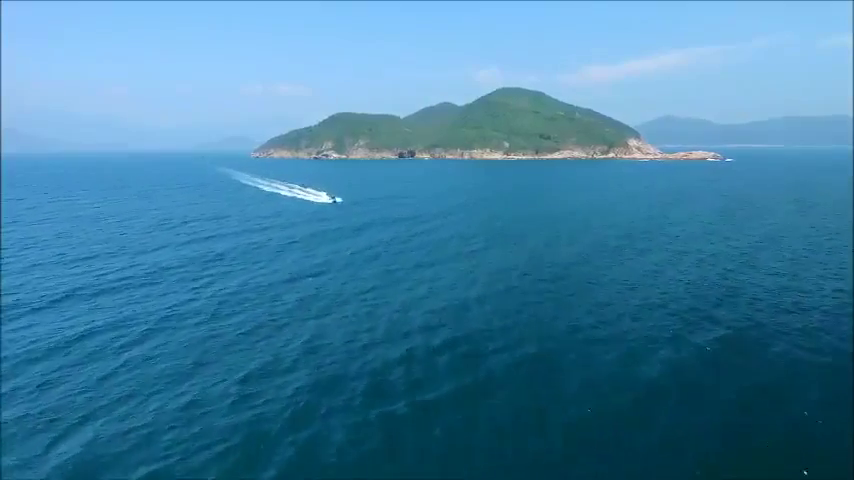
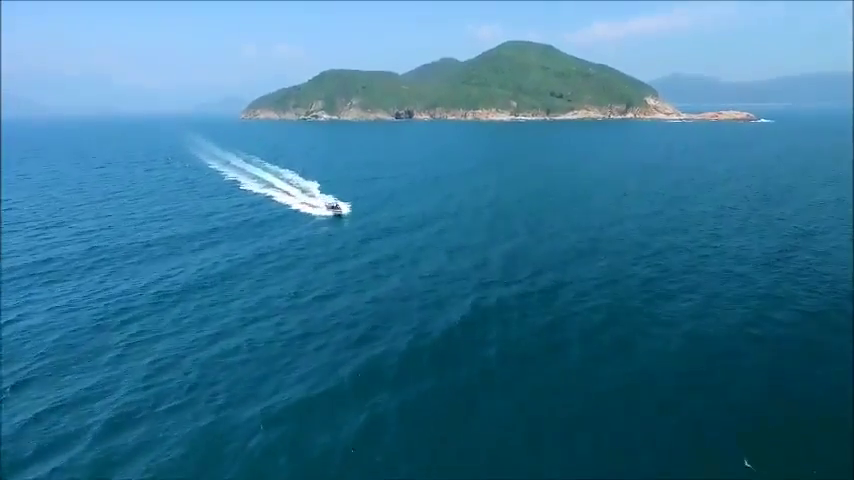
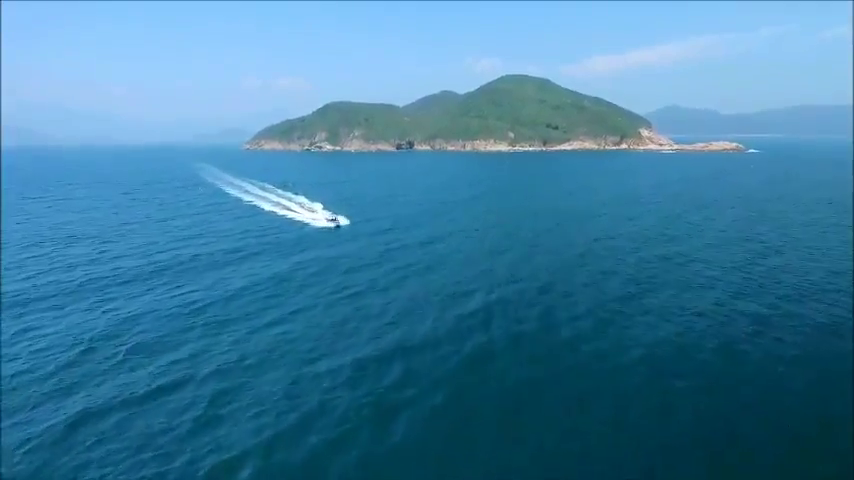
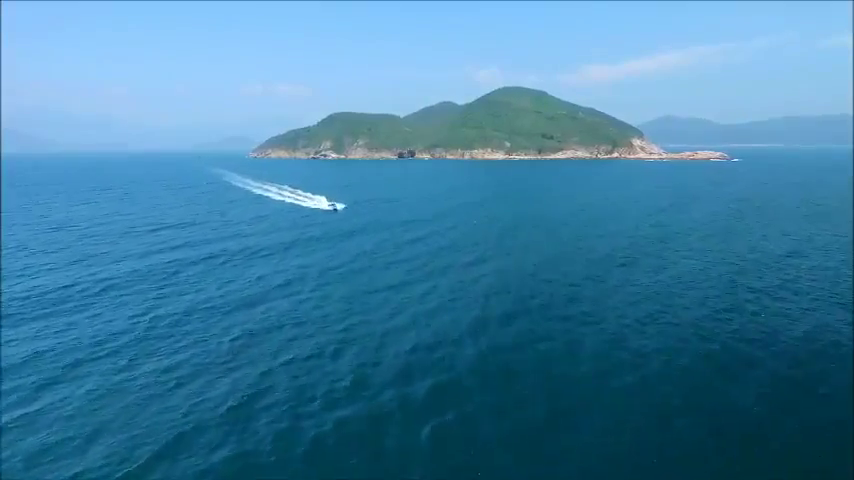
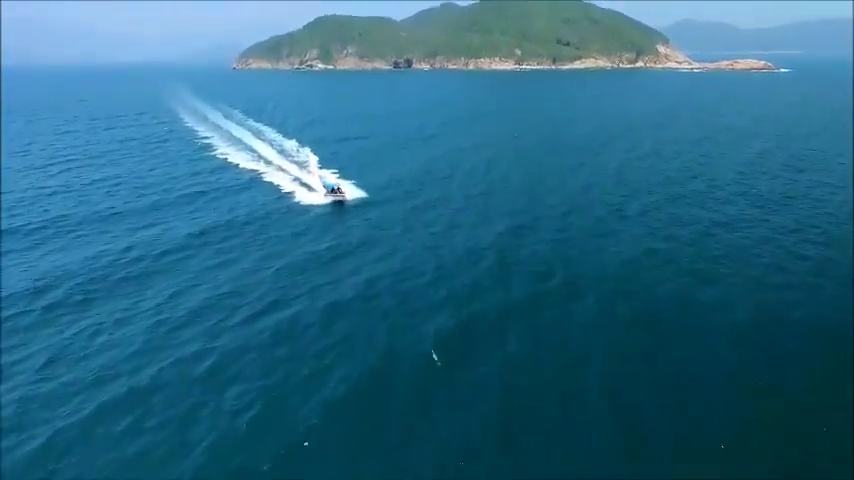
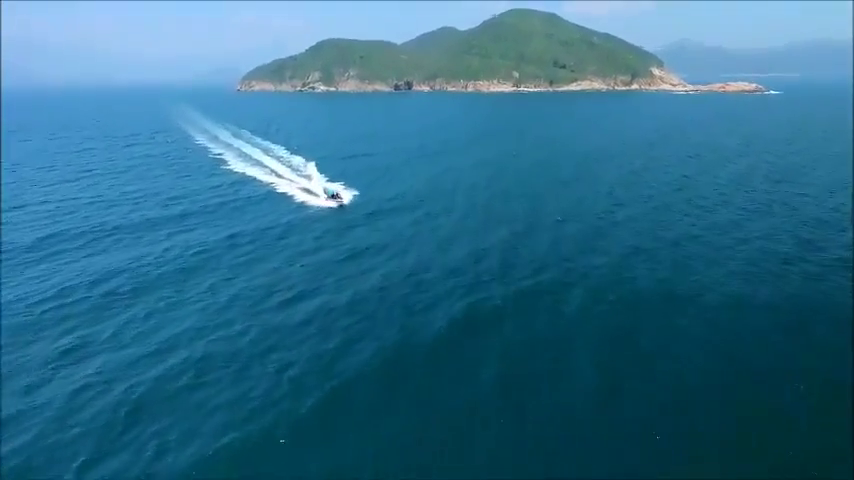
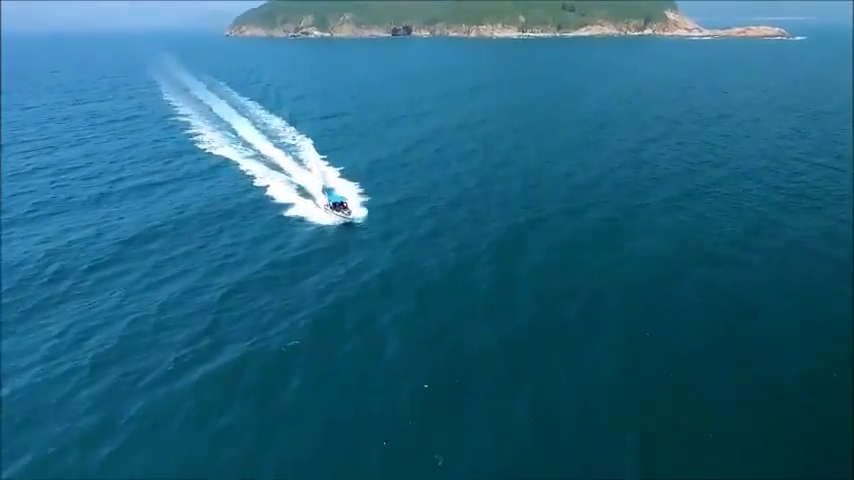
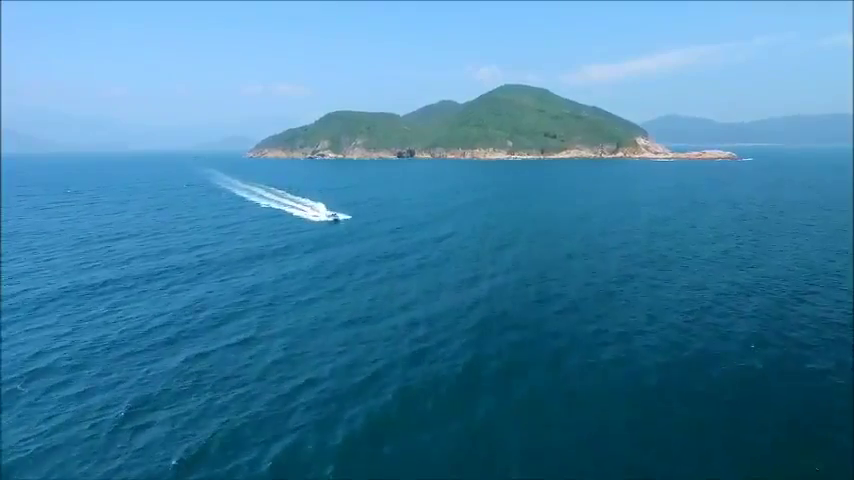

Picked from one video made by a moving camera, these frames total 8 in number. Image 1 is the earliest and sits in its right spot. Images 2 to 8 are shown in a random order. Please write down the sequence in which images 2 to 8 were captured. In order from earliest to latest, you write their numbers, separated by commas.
4, 8, 3, 2, 6, 5, 7
